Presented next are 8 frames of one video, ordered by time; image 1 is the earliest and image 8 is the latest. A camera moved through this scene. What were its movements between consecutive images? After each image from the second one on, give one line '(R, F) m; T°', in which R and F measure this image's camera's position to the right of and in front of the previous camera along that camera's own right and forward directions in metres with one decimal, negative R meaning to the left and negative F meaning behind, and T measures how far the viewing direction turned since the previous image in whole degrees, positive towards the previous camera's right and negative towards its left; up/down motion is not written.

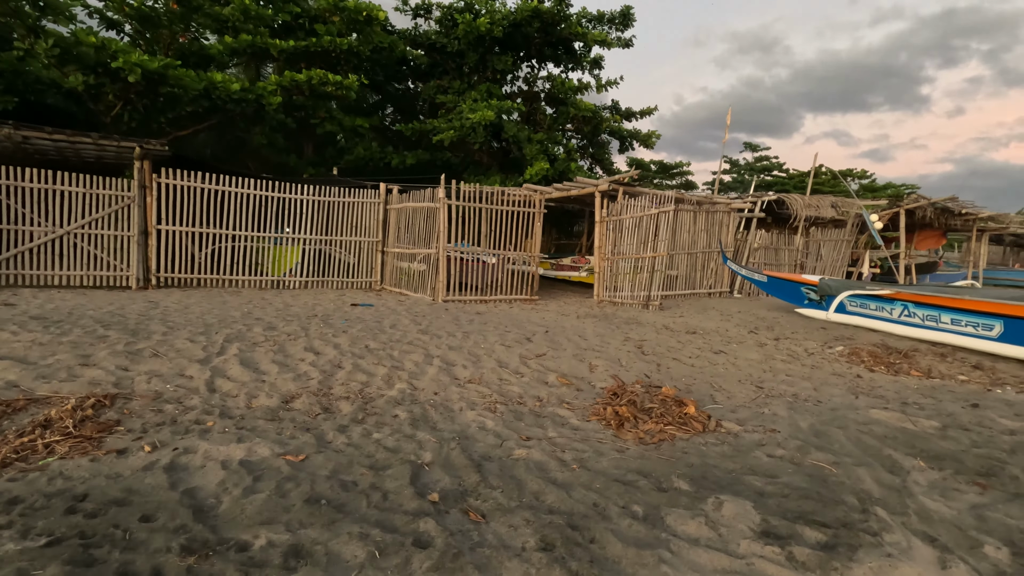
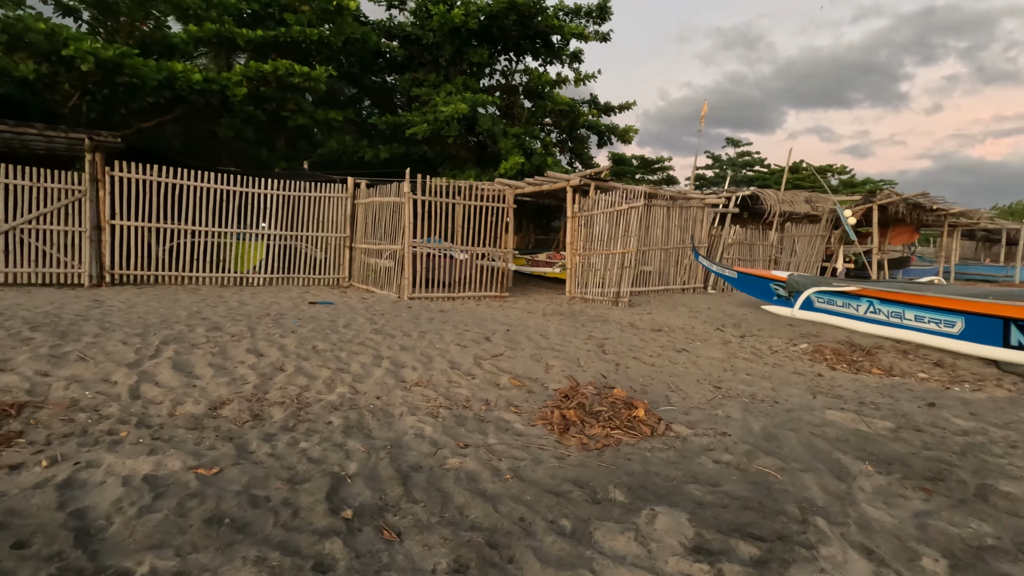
(+0.3, +0.1) m; +1°
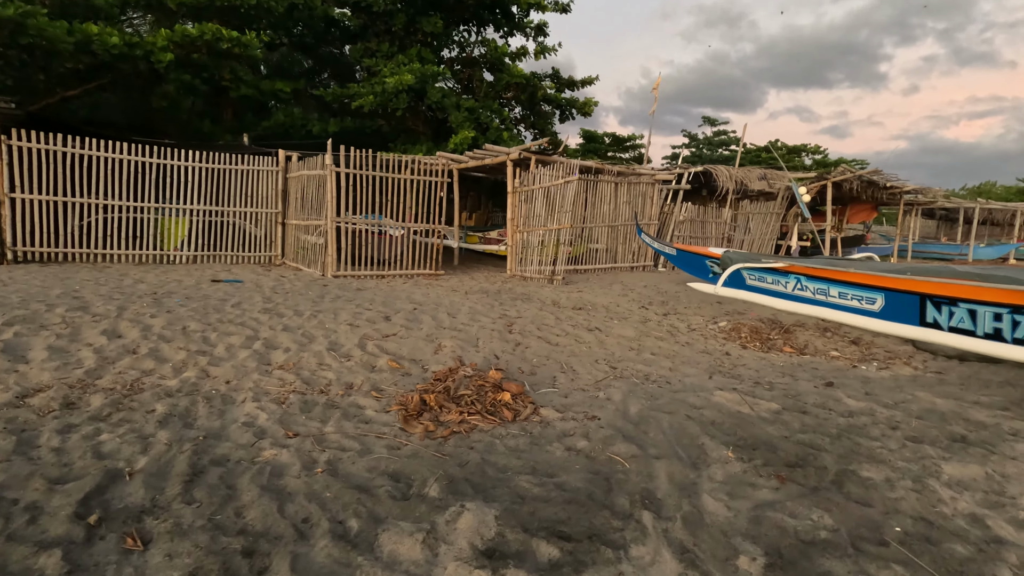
(+0.7, +0.3) m; +2°
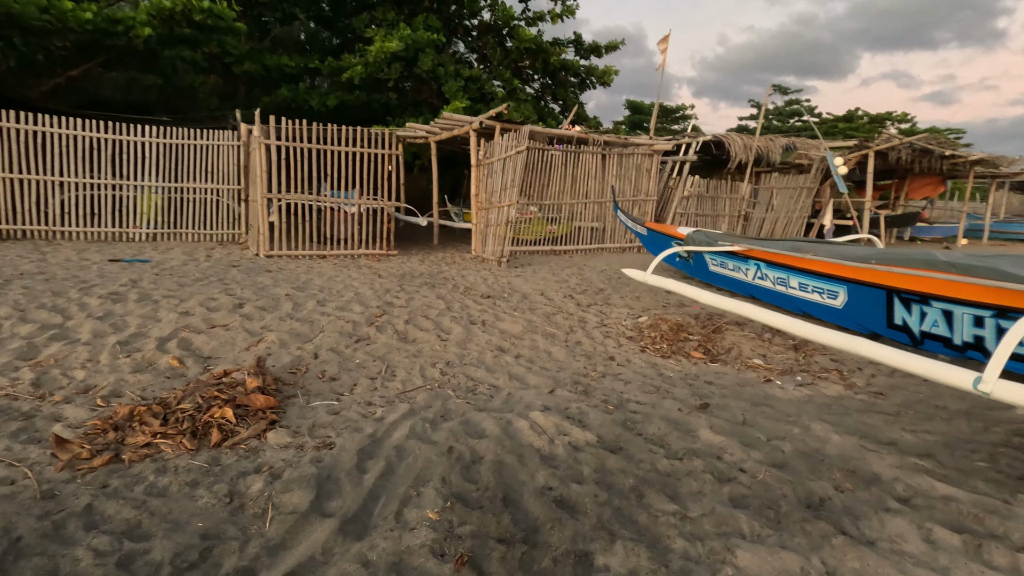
(+1.6, +0.8) m; -7°
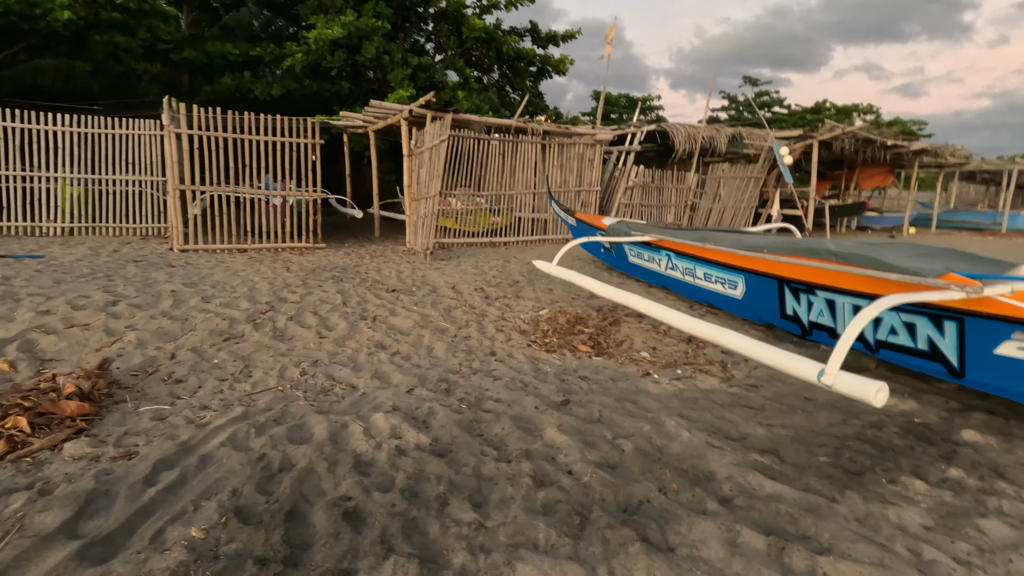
(+0.7, +0.1) m; +2°
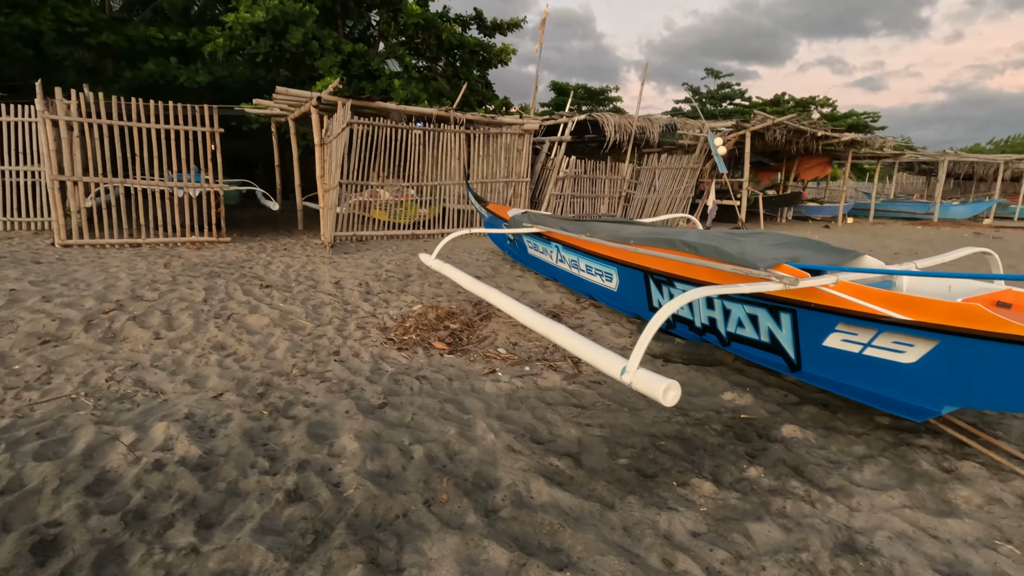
(+0.8, +0.2) m; +3°
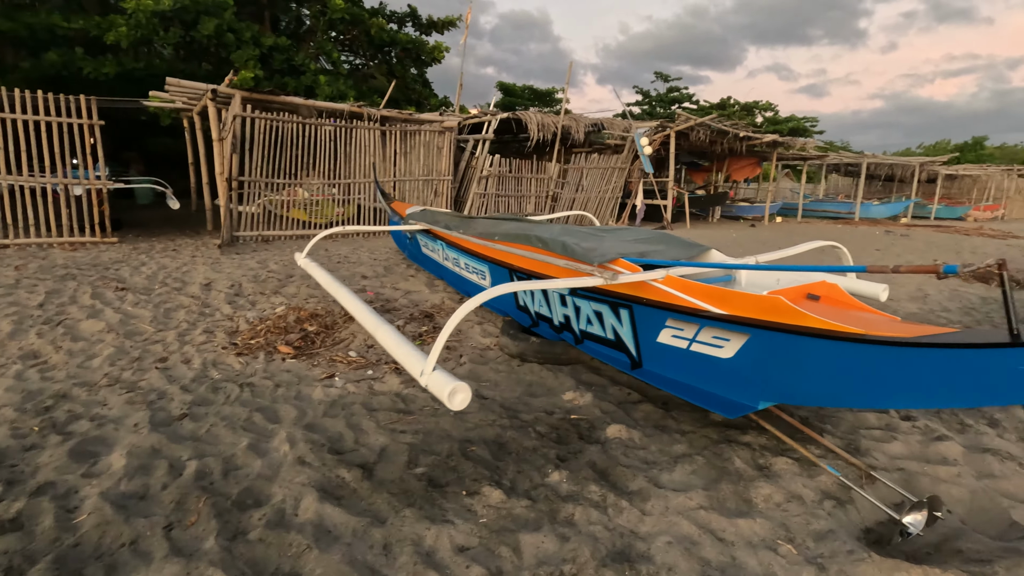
(+0.7, +0.1) m; +4°
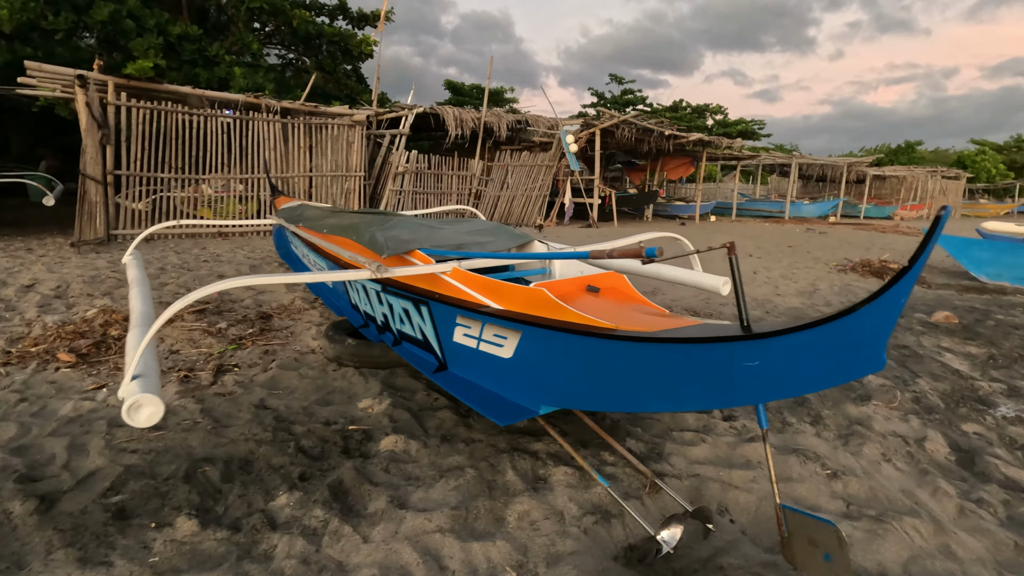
(+0.9, +0.2) m; +4°
